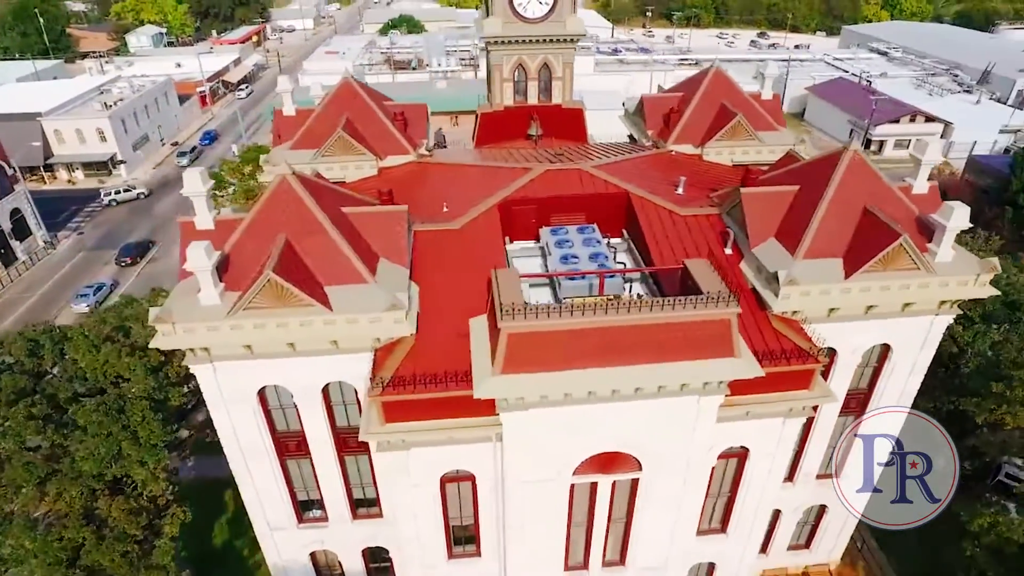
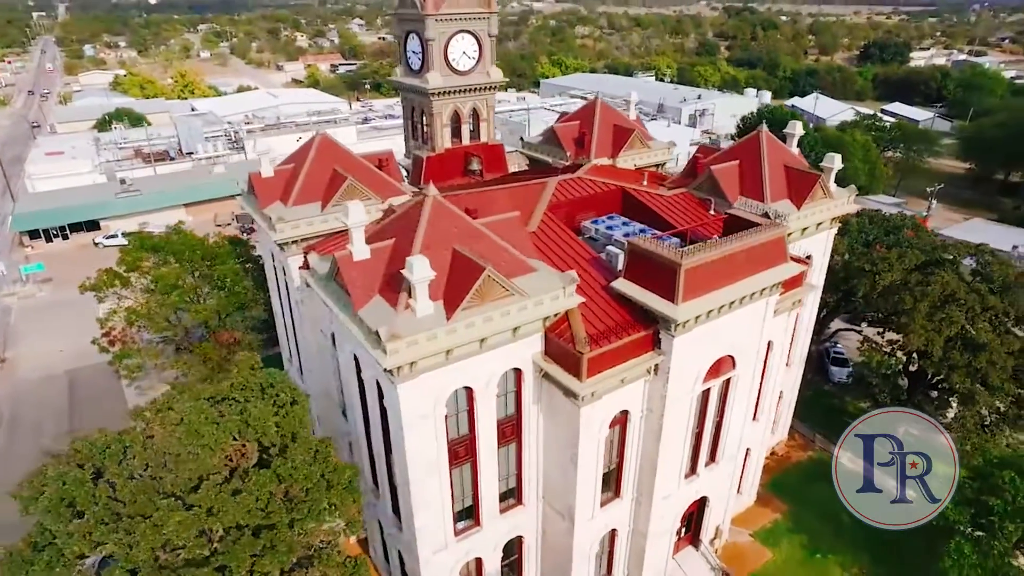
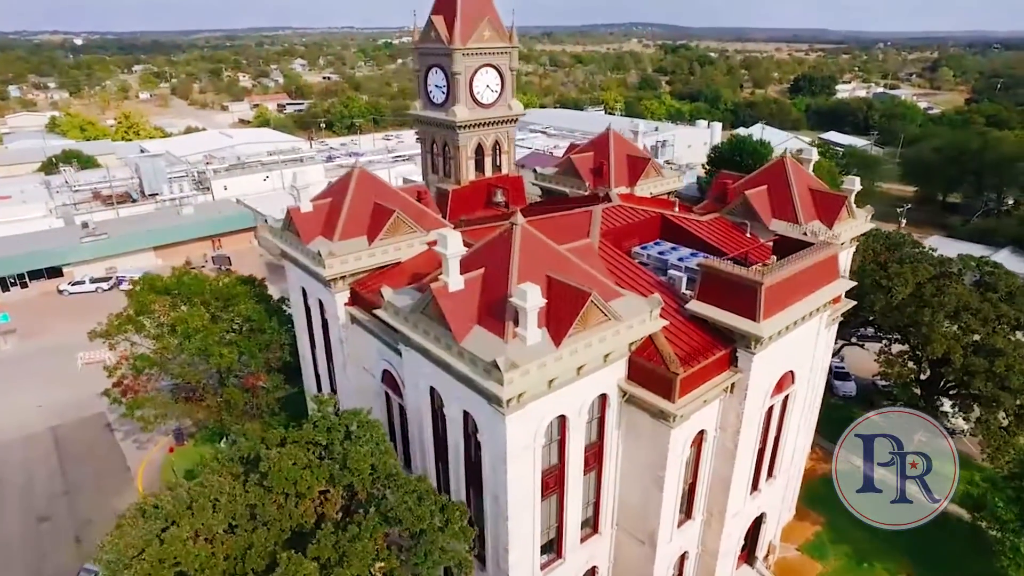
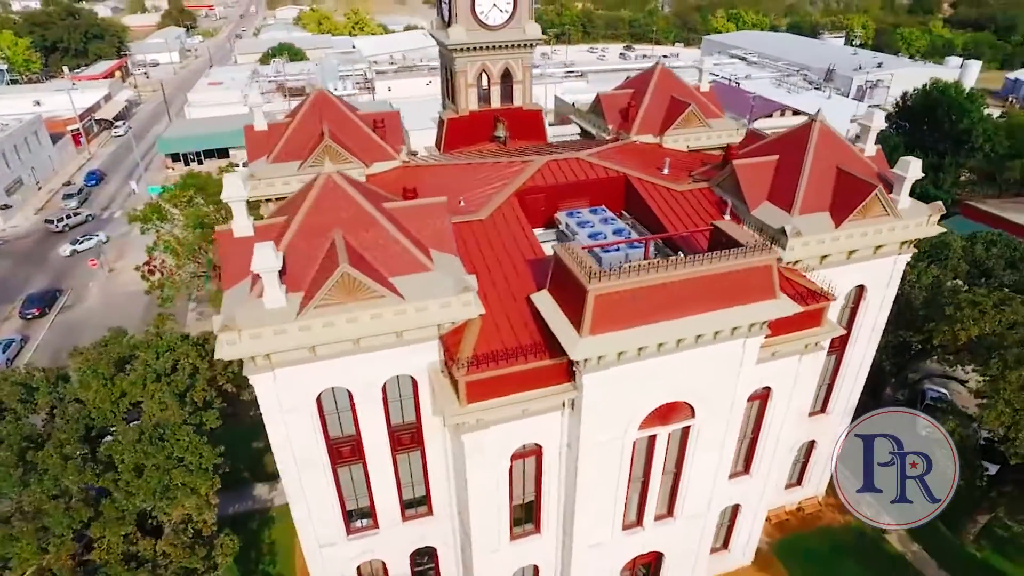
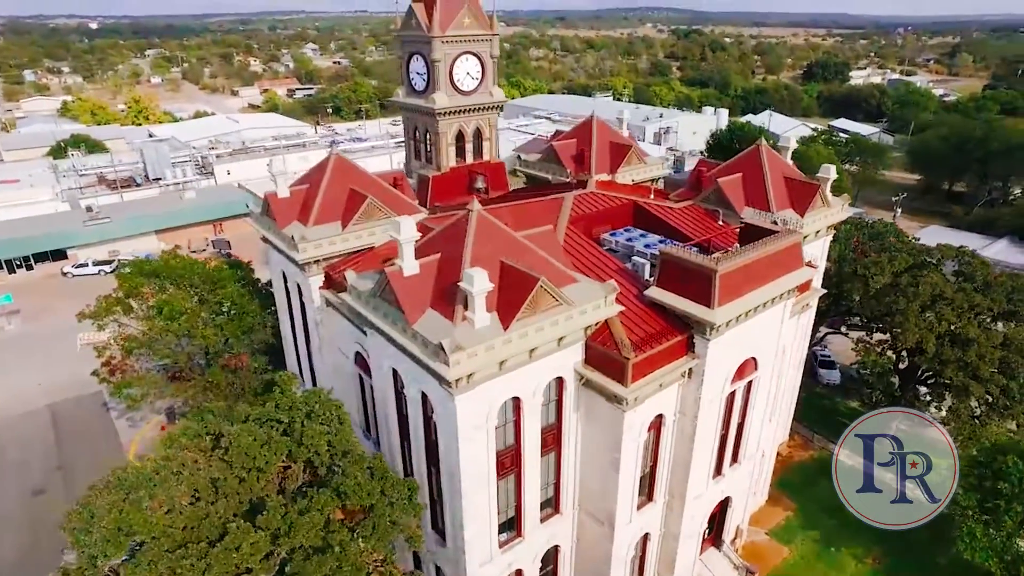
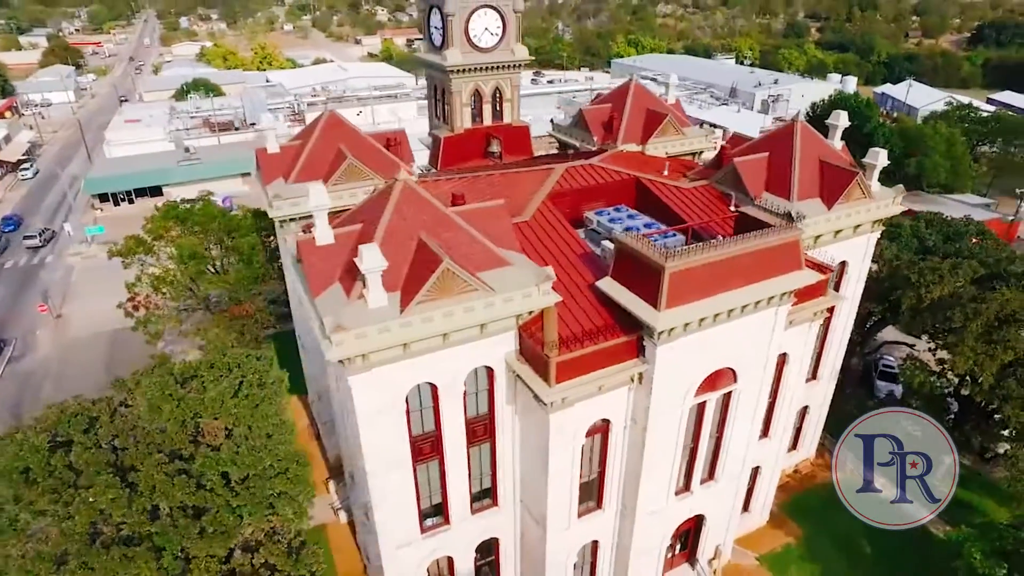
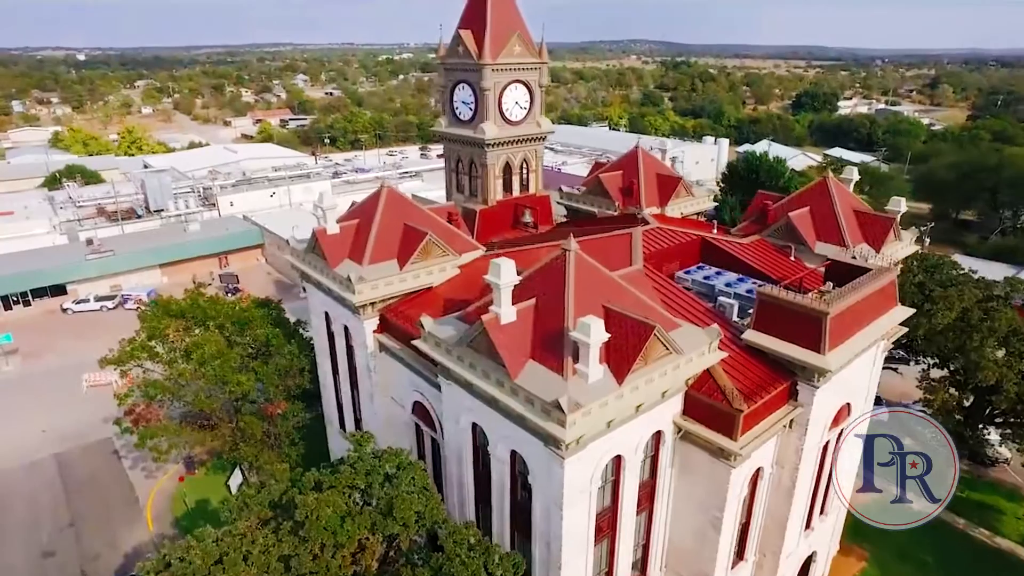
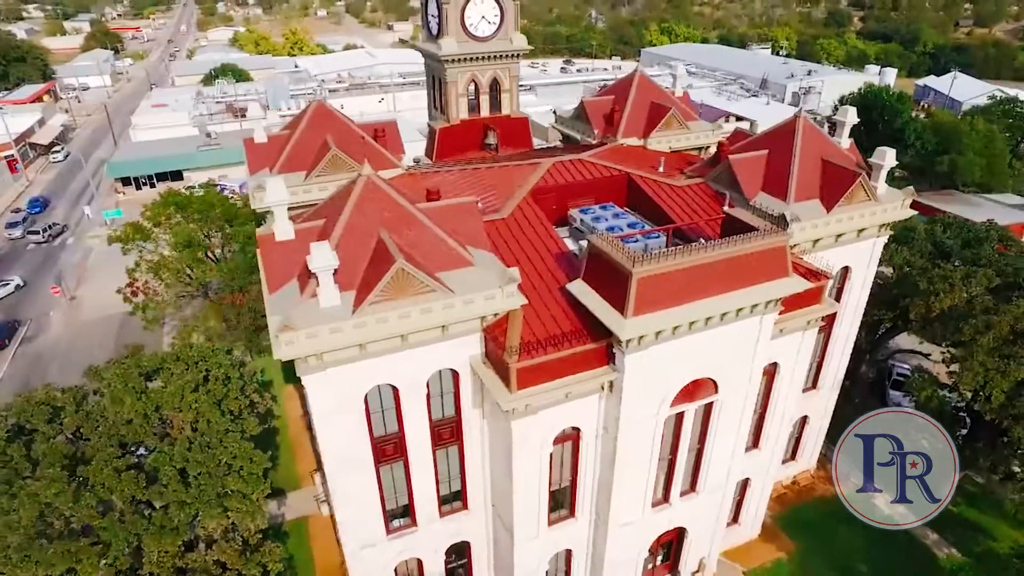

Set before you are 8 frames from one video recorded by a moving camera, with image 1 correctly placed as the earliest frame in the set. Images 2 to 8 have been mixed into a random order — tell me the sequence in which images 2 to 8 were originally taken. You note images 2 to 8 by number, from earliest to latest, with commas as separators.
4, 8, 6, 2, 5, 3, 7
